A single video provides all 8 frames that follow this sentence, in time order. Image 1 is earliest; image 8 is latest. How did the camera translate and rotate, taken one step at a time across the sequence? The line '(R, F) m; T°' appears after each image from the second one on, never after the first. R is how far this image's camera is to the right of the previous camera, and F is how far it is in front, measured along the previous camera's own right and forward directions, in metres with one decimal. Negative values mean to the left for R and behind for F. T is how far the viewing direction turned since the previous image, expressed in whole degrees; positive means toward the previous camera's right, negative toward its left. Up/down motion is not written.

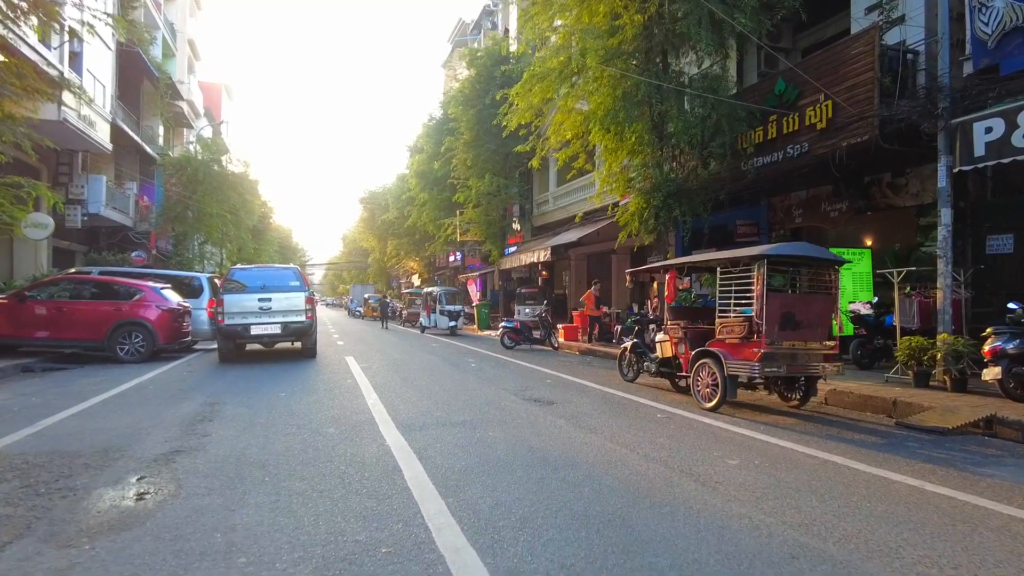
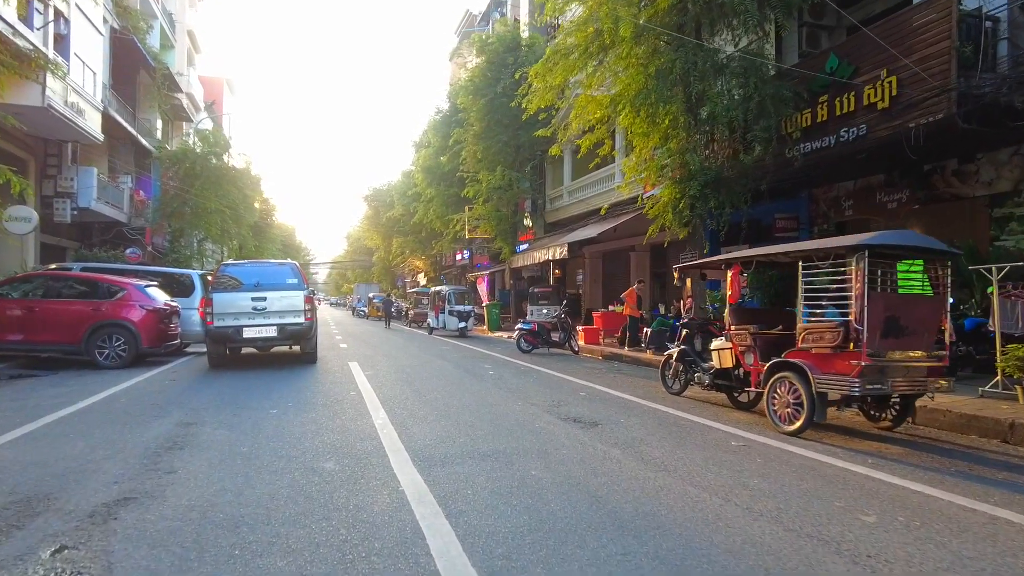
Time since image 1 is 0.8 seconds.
(-0.3, +1.4) m; 0°
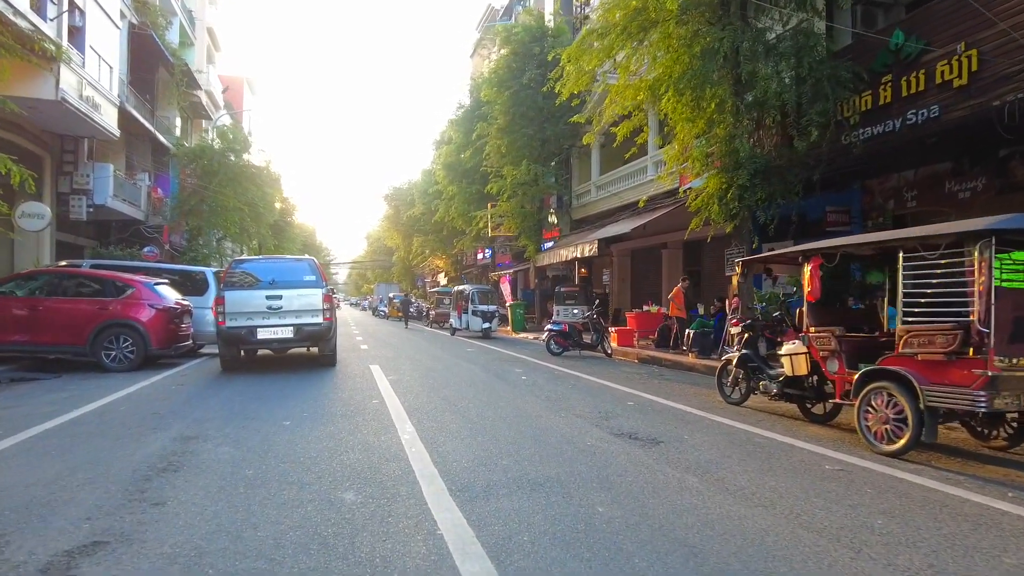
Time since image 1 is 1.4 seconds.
(-0.3, +0.9) m; -2°
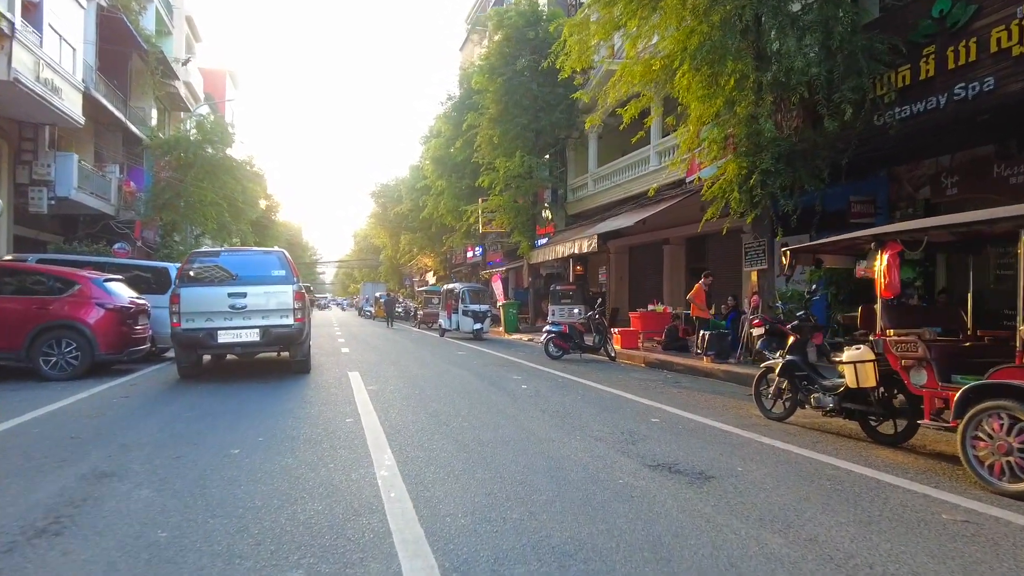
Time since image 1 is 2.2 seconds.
(-0.1, +1.3) m; +1°
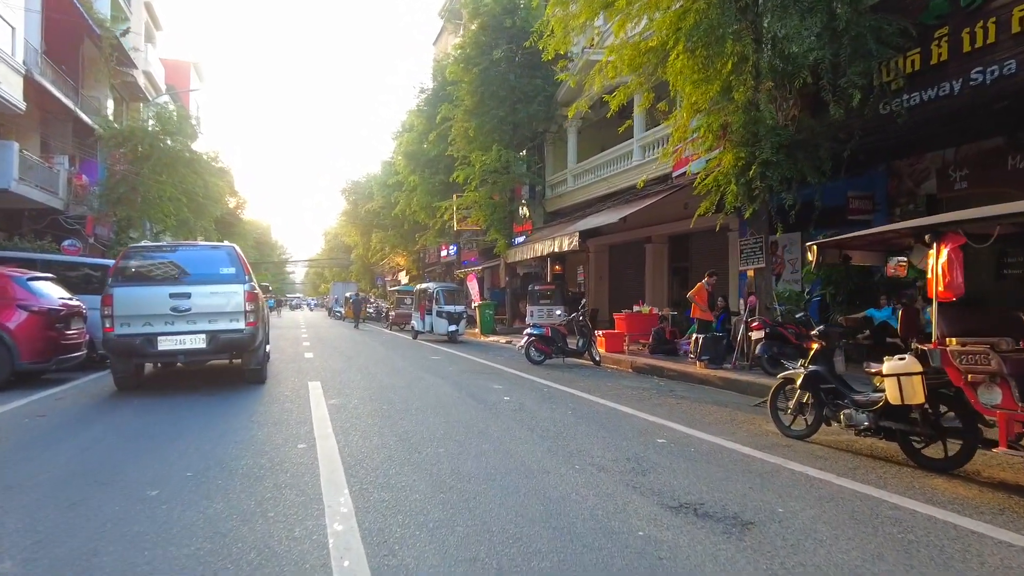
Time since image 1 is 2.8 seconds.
(-0.1, +1.0) m; +2°
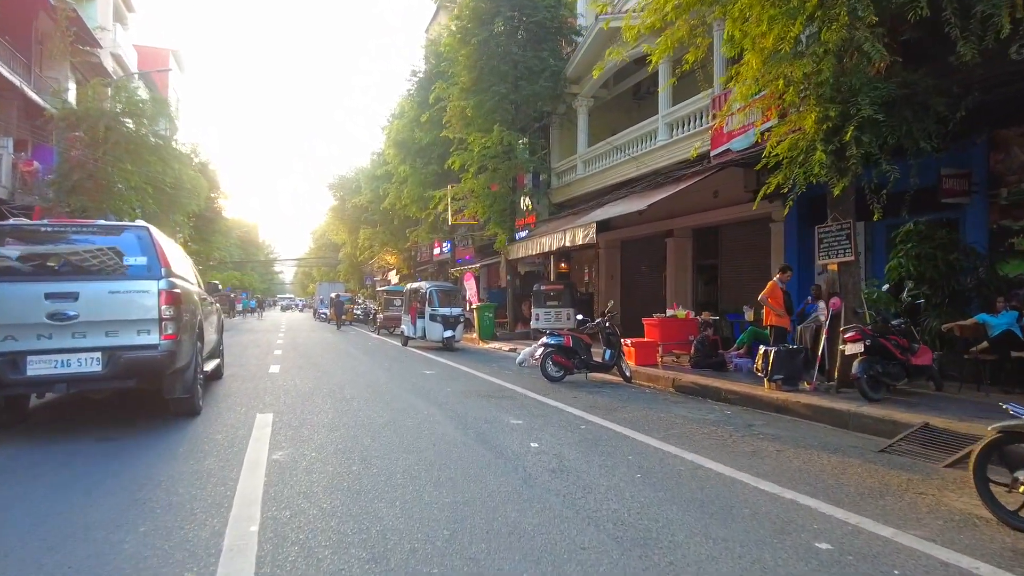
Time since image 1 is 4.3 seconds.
(-0.4, +2.6) m; +1°
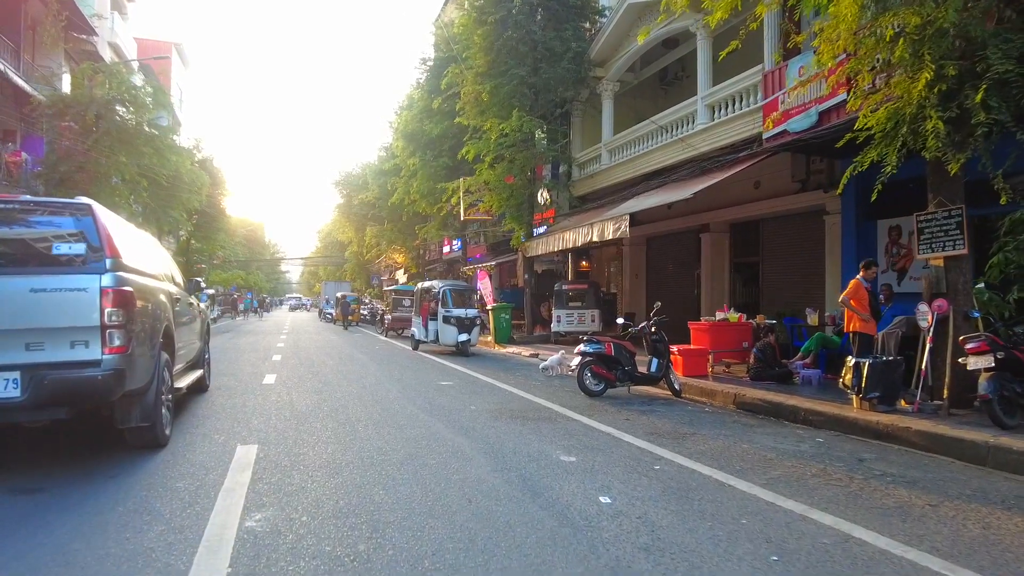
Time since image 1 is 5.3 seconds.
(-0.4, +1.5) m; -1°
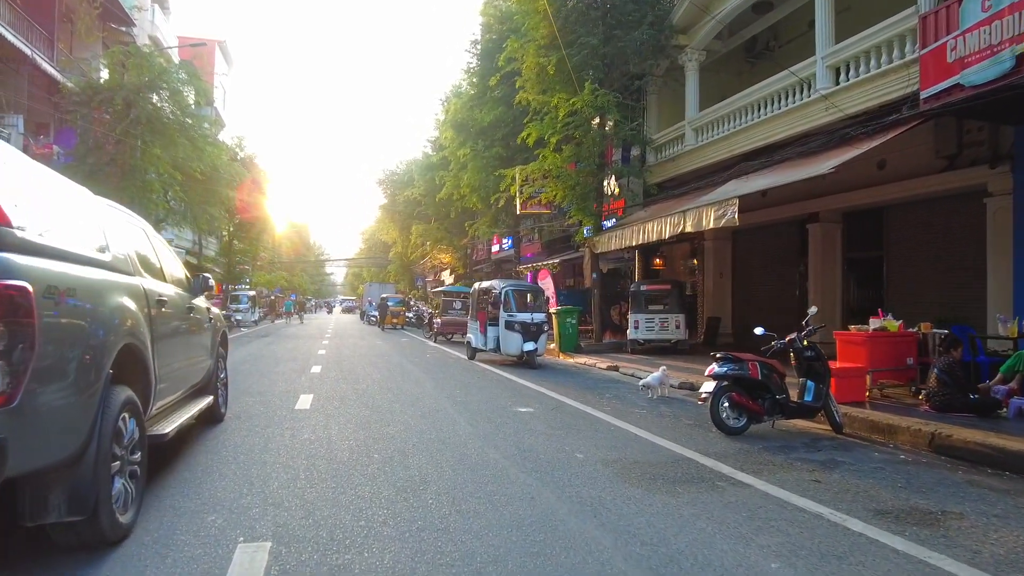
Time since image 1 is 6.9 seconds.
(-0.7, +2.3) m; -4°
